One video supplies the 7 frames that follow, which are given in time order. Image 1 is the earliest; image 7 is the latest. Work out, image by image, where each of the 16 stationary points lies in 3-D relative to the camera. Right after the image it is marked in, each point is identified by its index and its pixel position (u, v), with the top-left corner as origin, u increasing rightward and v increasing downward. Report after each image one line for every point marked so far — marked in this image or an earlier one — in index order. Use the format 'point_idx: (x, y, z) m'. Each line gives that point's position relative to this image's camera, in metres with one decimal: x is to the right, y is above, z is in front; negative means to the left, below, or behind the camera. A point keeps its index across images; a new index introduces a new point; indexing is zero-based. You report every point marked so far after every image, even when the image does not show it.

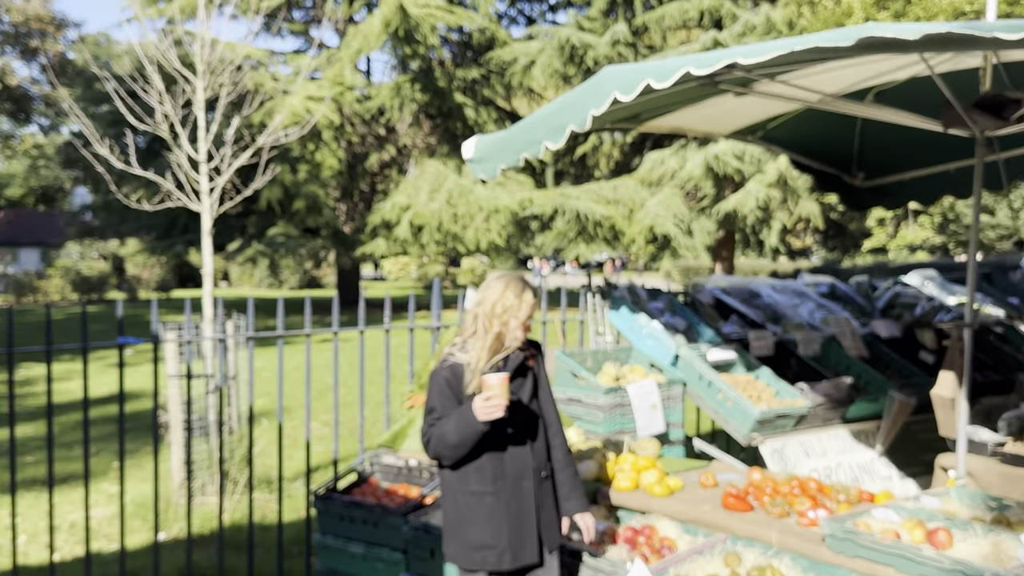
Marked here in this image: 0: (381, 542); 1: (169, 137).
0: (-0.9, -1.7, +6.2) m
1: (-3.7, +1.6, +9.9) m
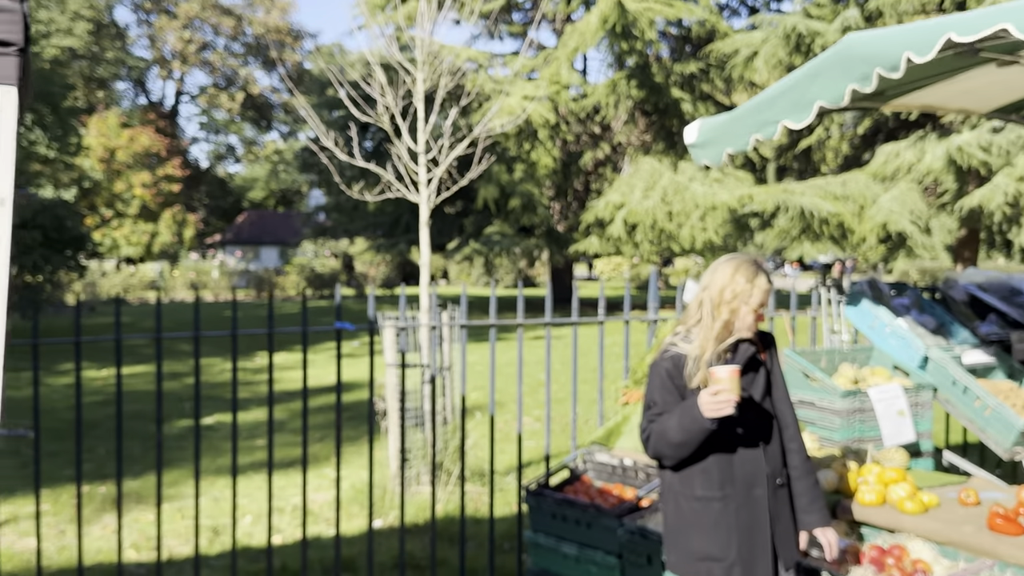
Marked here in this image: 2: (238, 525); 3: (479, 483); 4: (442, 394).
0: (+0.5, -1.6, +5.8) m
1: (-1.3, +1.7, +10.1) m
2: (-2.3, -2.0, +7.9) m
3: (-0.3, -1.9, +9.1) m
4: (-0.7, -1.0, +9.1) m
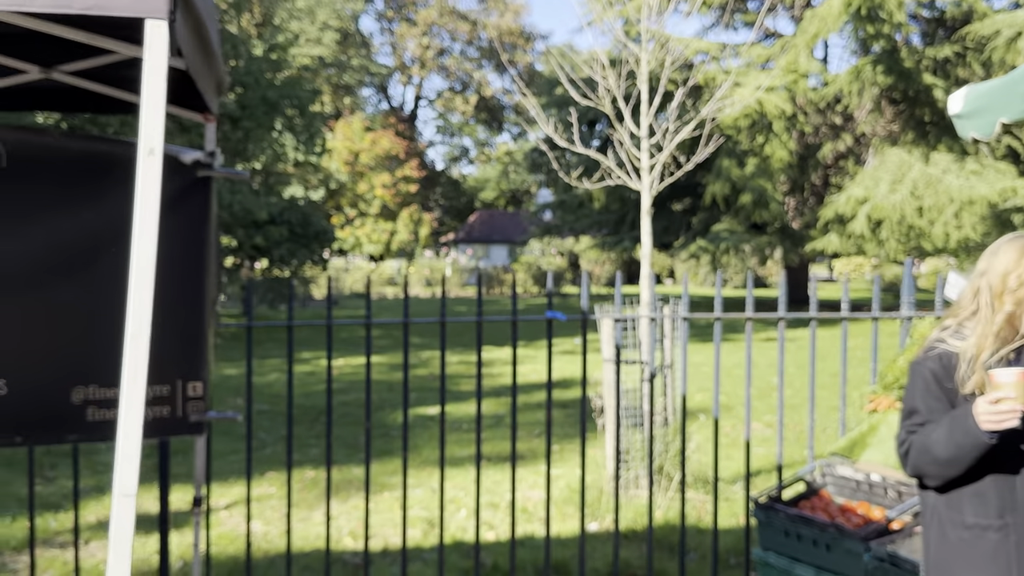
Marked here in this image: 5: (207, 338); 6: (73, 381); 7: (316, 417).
0: (+1.8, -1.5, +5.0) m
1: (+1.0, +1.8, +9.6) m
2: (-0.5, -1.9, +7.7) m
3: (+1.7, -1.8, +8.4) m
4: (+1.4, -0.9, +8.5) m
5: (-1.3, -0.2, +4.0) m
6: (-1.8, -0.4, +3.7) m
7: (-2.5, -1.6, +11.8) m
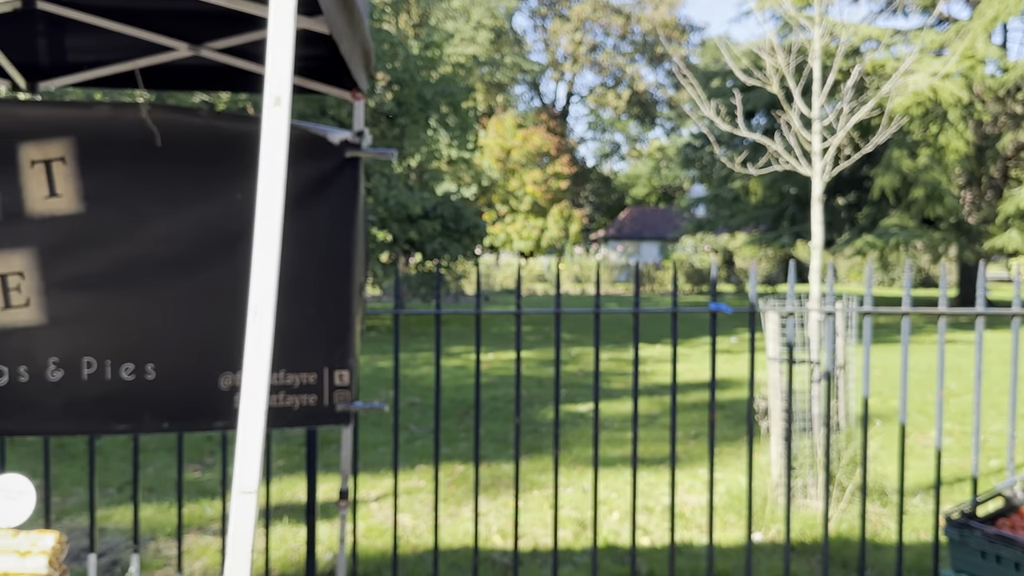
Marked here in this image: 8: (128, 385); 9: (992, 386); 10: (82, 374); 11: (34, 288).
0: (+2.5, -1.5, +4.3) m
1: (+2.6, +1.9, +8.9) m
2: (+0.7, -1.9, +7.4) m
3: (+3.0, -1.8, +7.7) m
4: (+2.7, -0.9, +7.8) m
5: (-0.7, -0.2, +3.9) m
6: (-1.2, -0.3, +3.6) m
7: (-0.6, -1.5, +11.7) m
8: (-1.5, -0.4, +3.5) m
9: (+7.4, -1.5, +14.2) m
10: (-1.6, -0.3, +3.5) m
11: (-1.8, 0.0, +3.5) m
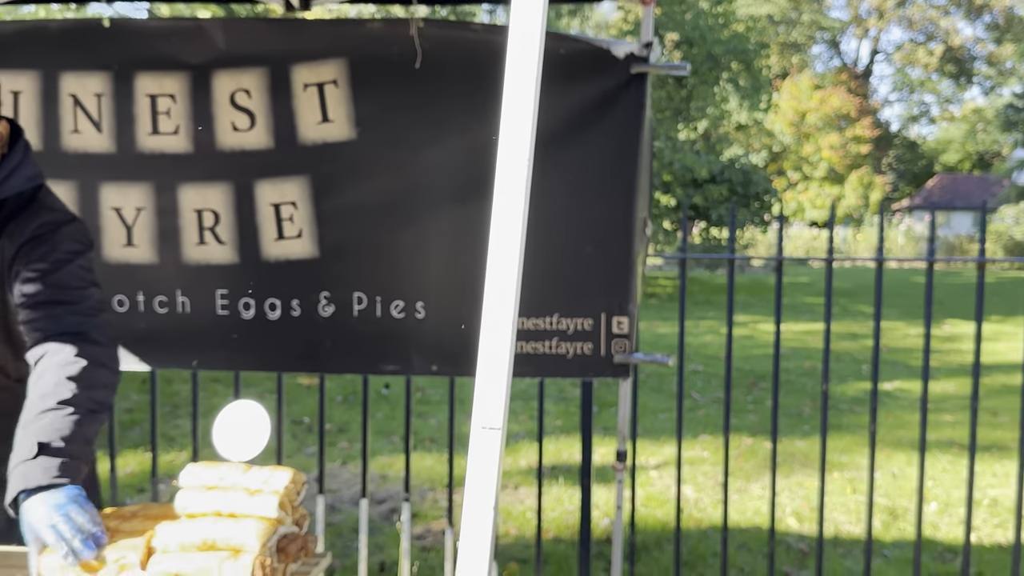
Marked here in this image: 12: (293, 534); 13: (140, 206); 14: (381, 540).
0: (+3.6, -1.3, +2.9) m
1: (+5.1, +2.2, +7.2) m
2: (+2.8, -1.6, +6.4) m
3: (+5.1, -1.5, +6.0) m
4: (+4.8, -0.6, +6.1) m
5: (+0.5, +0.1, +3.4) m
6: (-0.1, -0.1, +3.3) m
7: (+2.9, -1.1, +10.8) m
8: (-0.4, -0.1, +3.3) m
9: (+11.2, -1.2, +10.9) m
10: (-0.6, -0.1, +3.3) m
11: (-0.7, +0.2, +3.4) m
12: (-0.4, -0.5, +1.8) m
13: (-1.4, +0.3, +3.4) m
14: (-0.8, -1.4, +5.3) m
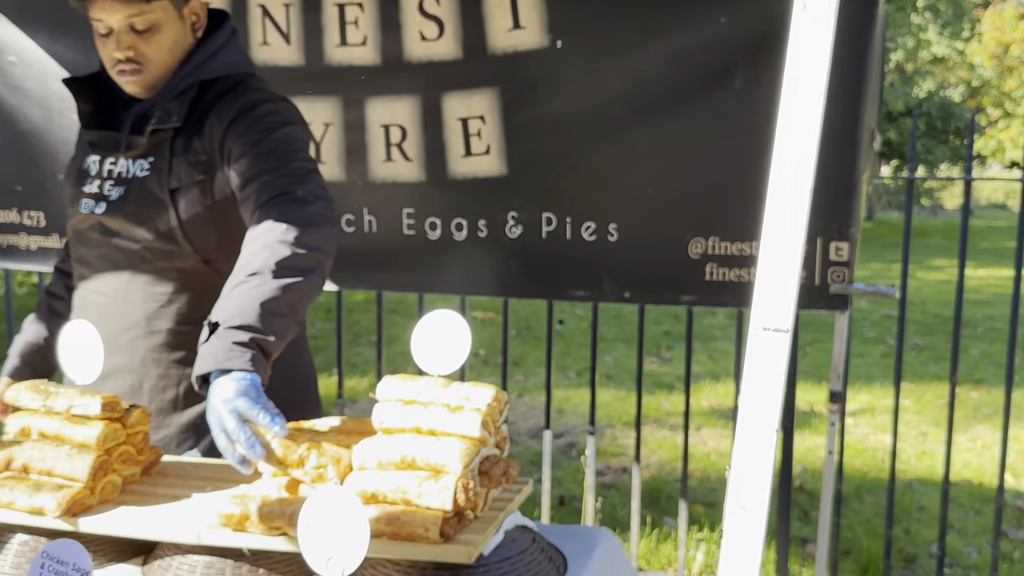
0: (+4.1, -1.1, +2.1) m
1: (+6.4, +2.5, +5.8) m
2: (+4.0, -1.2, +5.6) m
3: (+6.1, -1.2, +4.8) m
4: (+5.9, -0.3, +5.0) m
5: (+1.1, +0.3, +3.0) m
6: (+0.6, +0.2, +3.0) m
7: (+4.8, -0.4, +10.0) m
8: (+0.3, +0.1, +3.1) m
9: (+13.0, -0.7, +8.6) m
10: (+0.1, +0.2, +3.1) m
11: (-0.1, +0.5, +3.2) m
12: (0.0, -0.3, +1.6) m
13: (-0.7, +0.6, +3.3) m
14: (+0.3, -1.0, +5.2) m
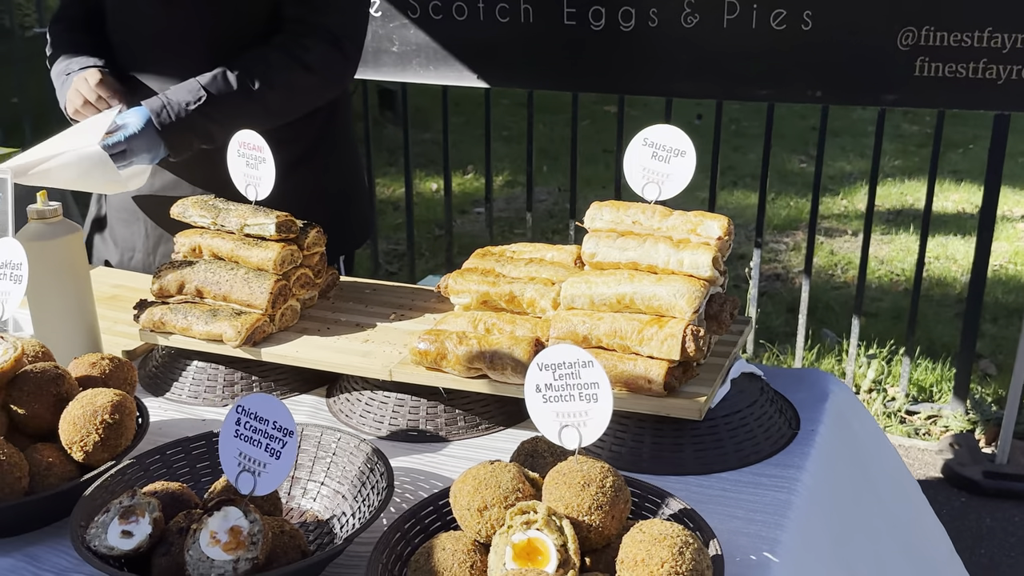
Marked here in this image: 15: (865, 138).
0: (+4.5, -0.9, +1.5) m
1: (+7.2, +3.5, +4.0) m
2: (+4.8, -0.1, +5.0) m
3: (+6.9, -0.4, +3.9) m
4: (+6.6, +0.6, +3.9) m
5: (+1.6, +0.9, +2.4) m
6: (+1.1, +0.8, +2.6) m
7: (+6.2, +1.6, +8.9) m
8: (+0.8, +0.7, +2.7) m
9: (+14.1, +0.8, +6.6) m
10: (+0.6, +0.8, +2.7) m
11: (+0.5, +1.1, +2.7) m
12: (+0.3, 0.0, +1.4) m
13: (-0.1, +1.2, +2.9) m
14: (+1.1, 0.0, +5.0) m
15: (+2.9, +1.2, +7.5) m
